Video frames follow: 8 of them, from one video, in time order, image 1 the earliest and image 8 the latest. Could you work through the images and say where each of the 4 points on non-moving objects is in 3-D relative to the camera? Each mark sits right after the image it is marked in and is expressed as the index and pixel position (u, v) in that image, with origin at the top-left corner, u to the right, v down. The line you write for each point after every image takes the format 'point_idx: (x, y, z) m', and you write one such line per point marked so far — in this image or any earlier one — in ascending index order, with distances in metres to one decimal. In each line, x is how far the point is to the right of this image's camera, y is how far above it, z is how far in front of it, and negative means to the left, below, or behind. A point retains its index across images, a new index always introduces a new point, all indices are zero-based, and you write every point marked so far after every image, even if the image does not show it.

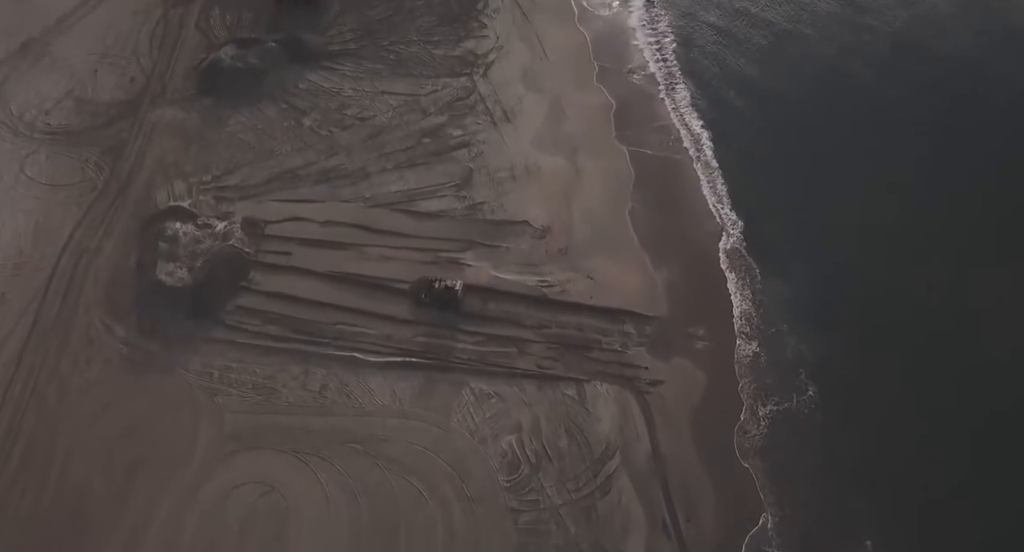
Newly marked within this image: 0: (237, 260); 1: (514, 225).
0: (-3.8, +0.2, +12.2) m
1: (0.0, +0.8, +13.4) m
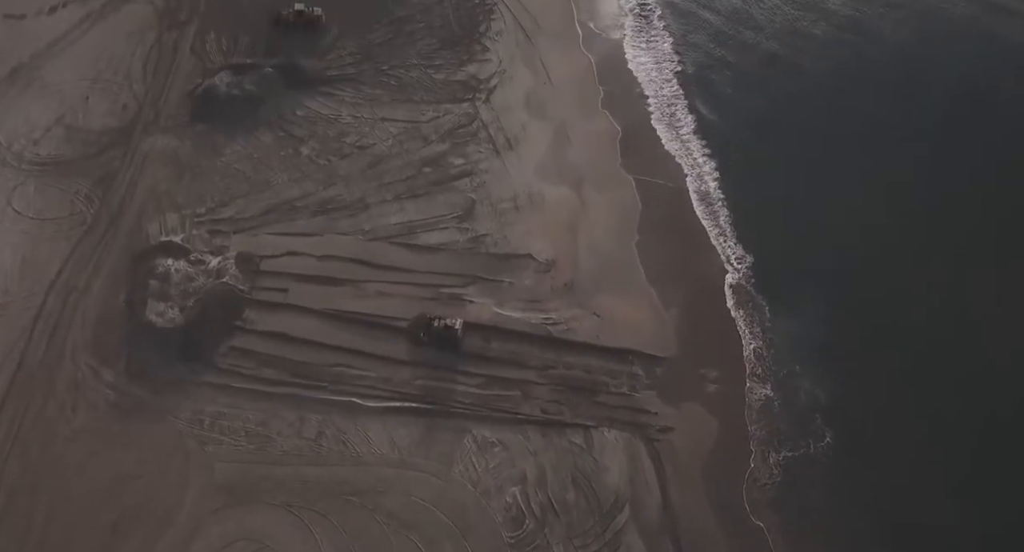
0: (-3.7, -0.3, +11.7) m
1: (+0.1, +0.2, +12.9) m
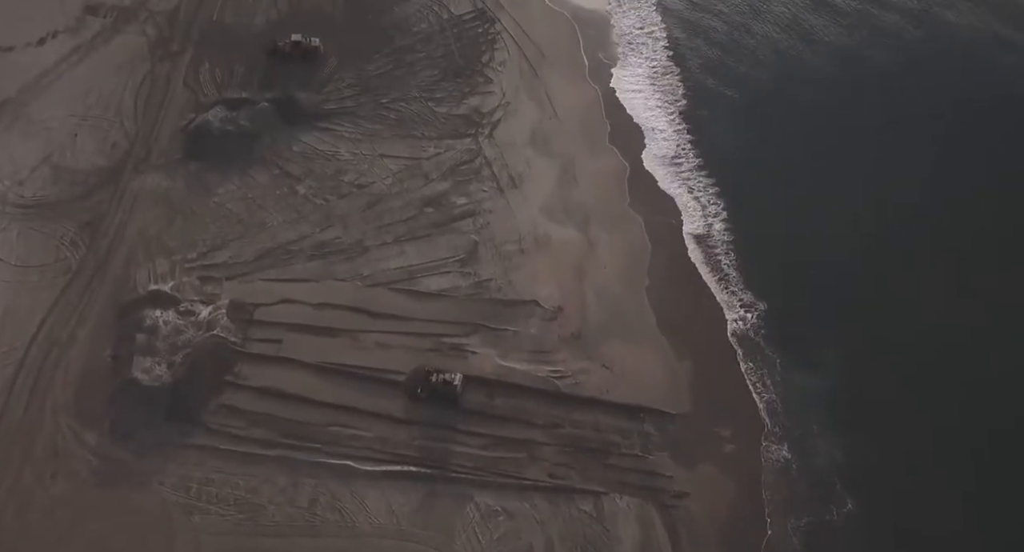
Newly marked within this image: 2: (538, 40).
0: (-3.7, -1.0, +11.2) m
1: (+0.2, -0.4, +12.4) m
2: (+0.5, +4.5, +16.7) m
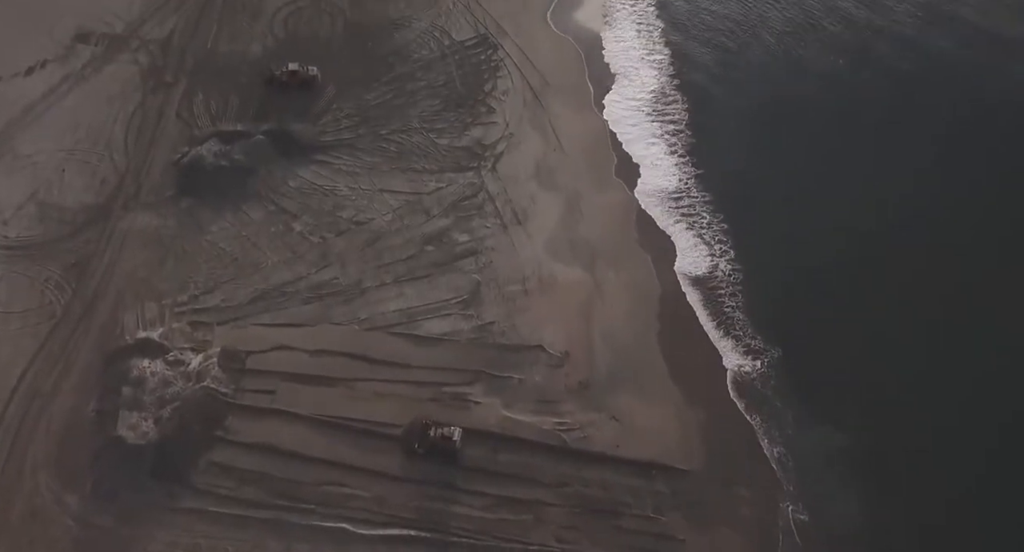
0: (-3.6, -1.5, +10.6) m
1: (+0.2, -1.0, +11.8) m
2: (+0.5, +3.8, +16.3) m
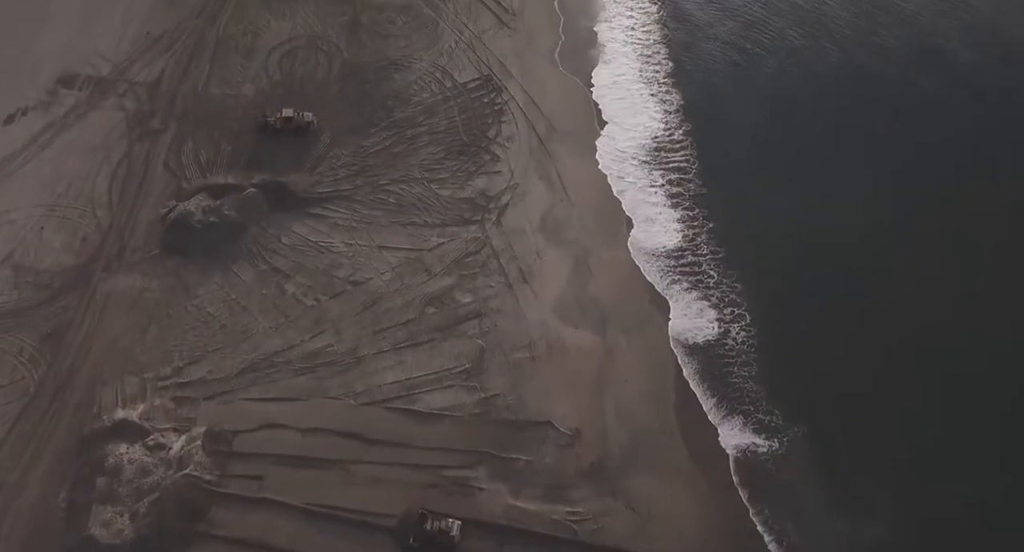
0: (-3.5, -2.4, +9.8) m
1: (+0.3, -1.9, +11.0) m
2: (+0.6, +2.9, +15.5) m
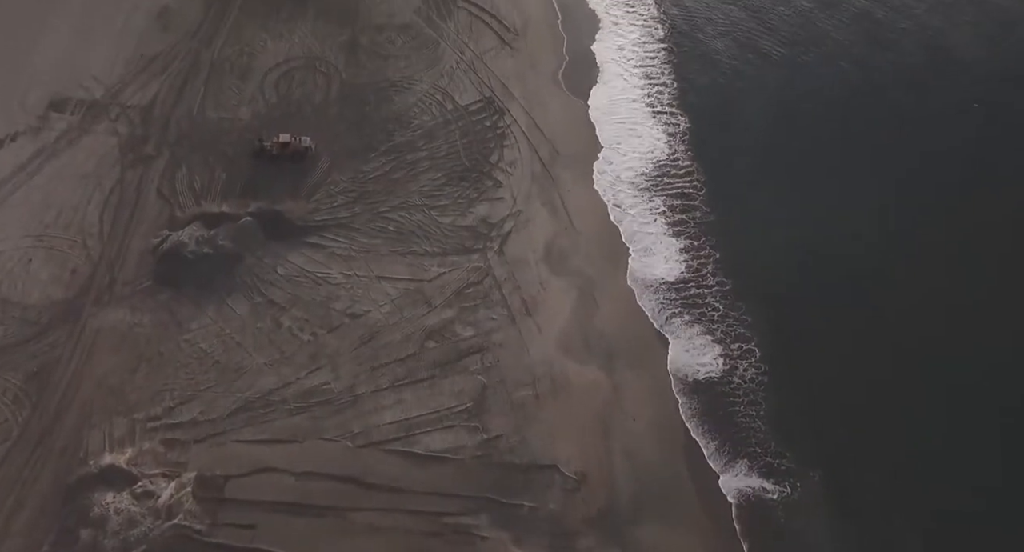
0: (-3.5, -2.8, +9.4) m
1: (+0.3, -2.3, +10.6) m
2: (+0.7, +2.4, +15.2) m
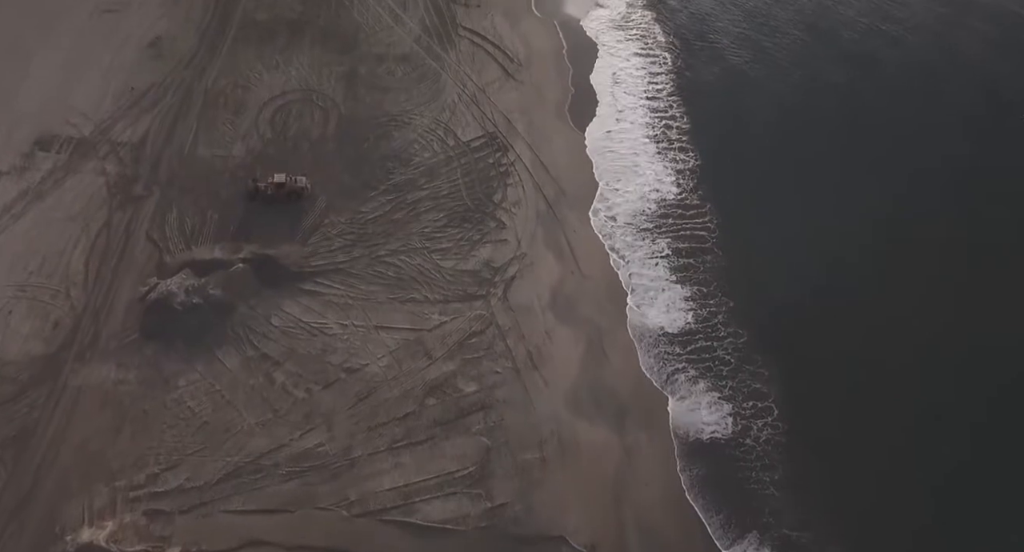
0: (-3.4, -3.5, +8.8) m
1: (+0.4, -3.0, +10.0) m
2: (+0.8, +1.7, +14.6) m
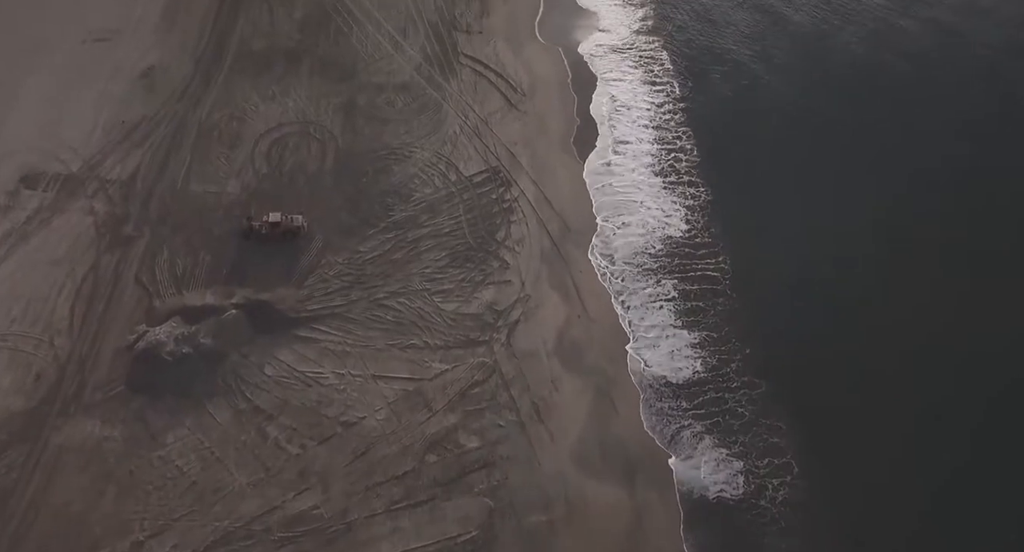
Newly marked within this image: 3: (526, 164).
0: (-3.4, -4.1, +8.2) m
1: (+0.4, -3.6, +9.4) m
2: (+0.8, +1.0, +14.1) m
3: (+0.2, +1.8, +14.6) m
